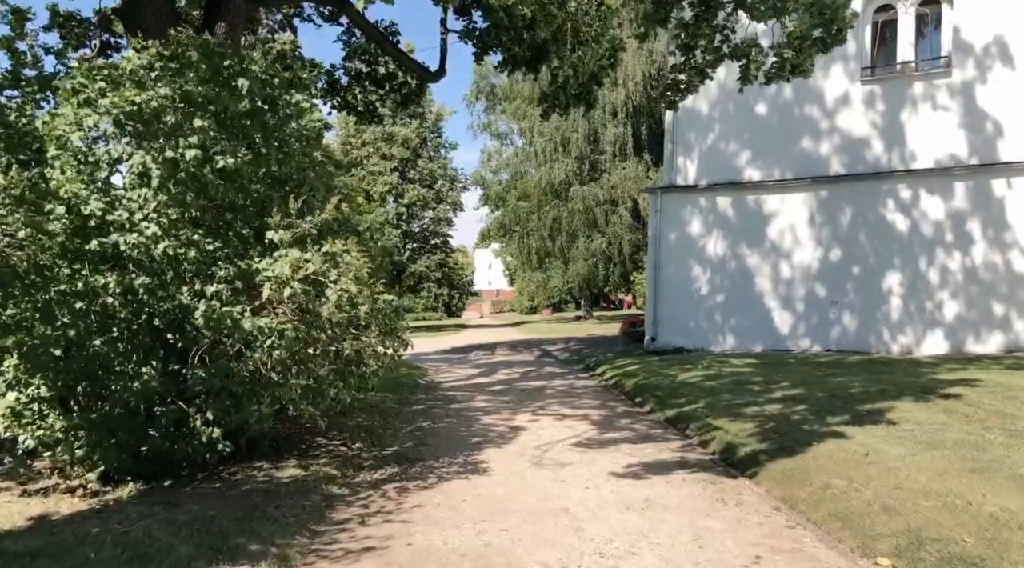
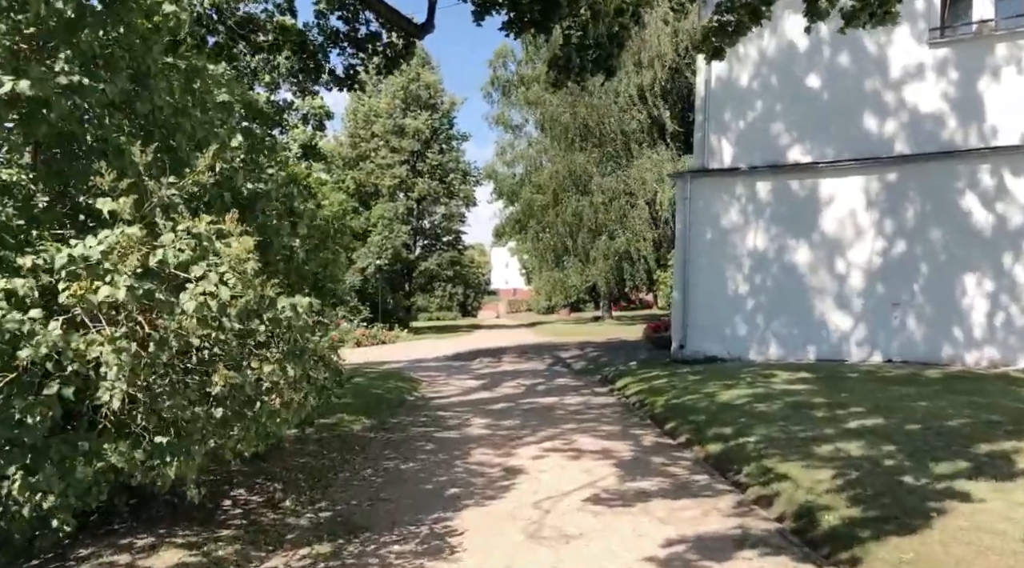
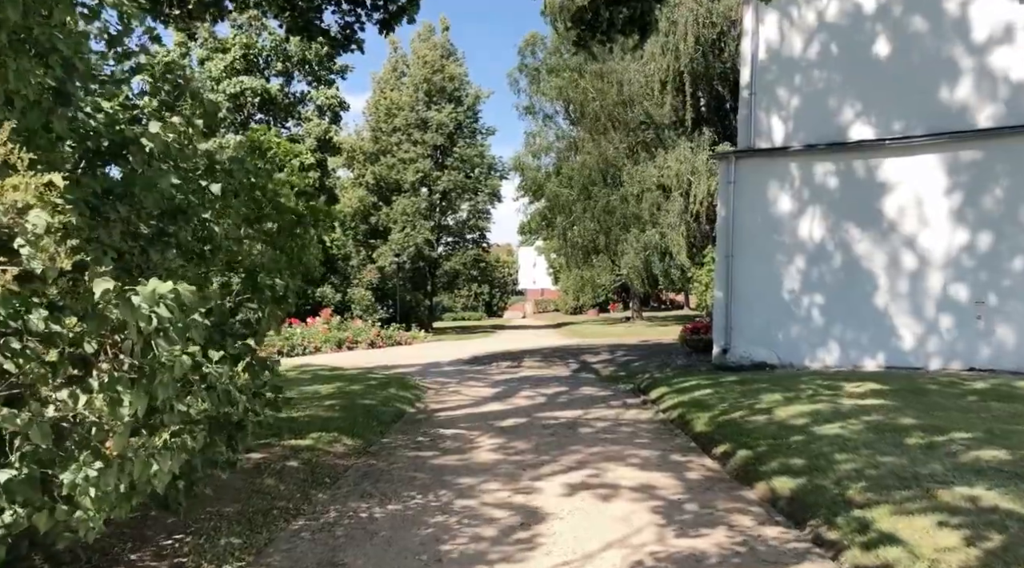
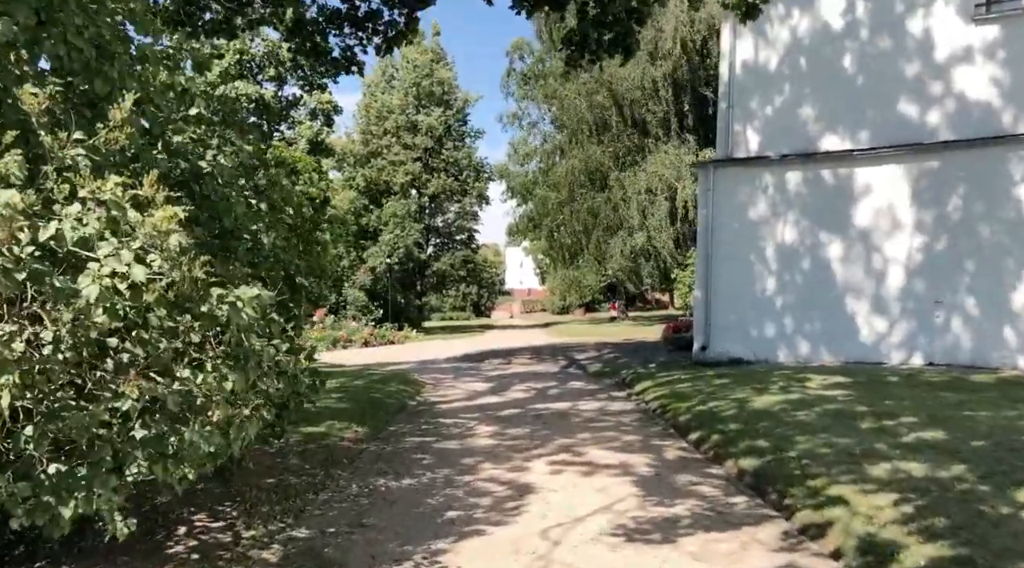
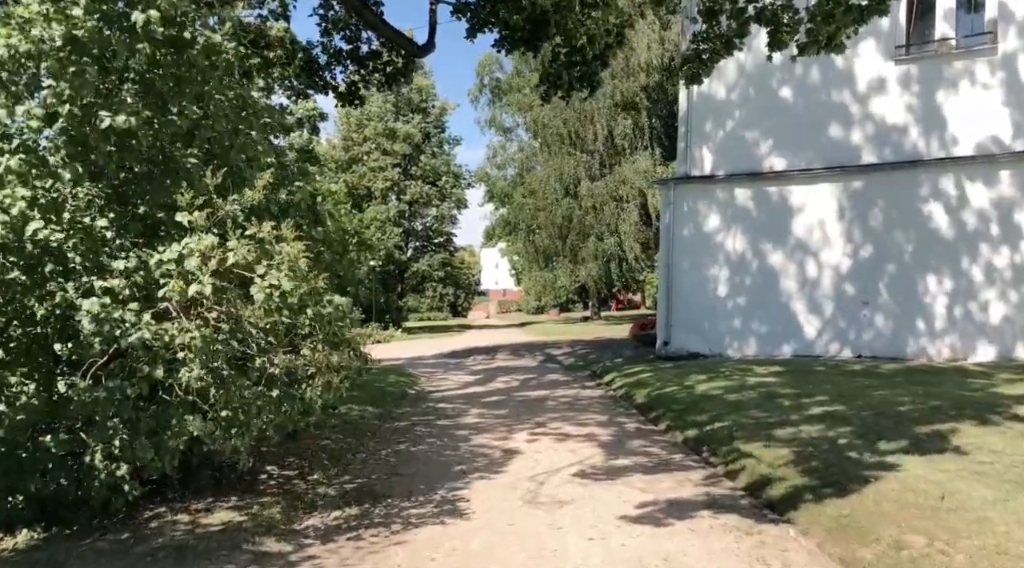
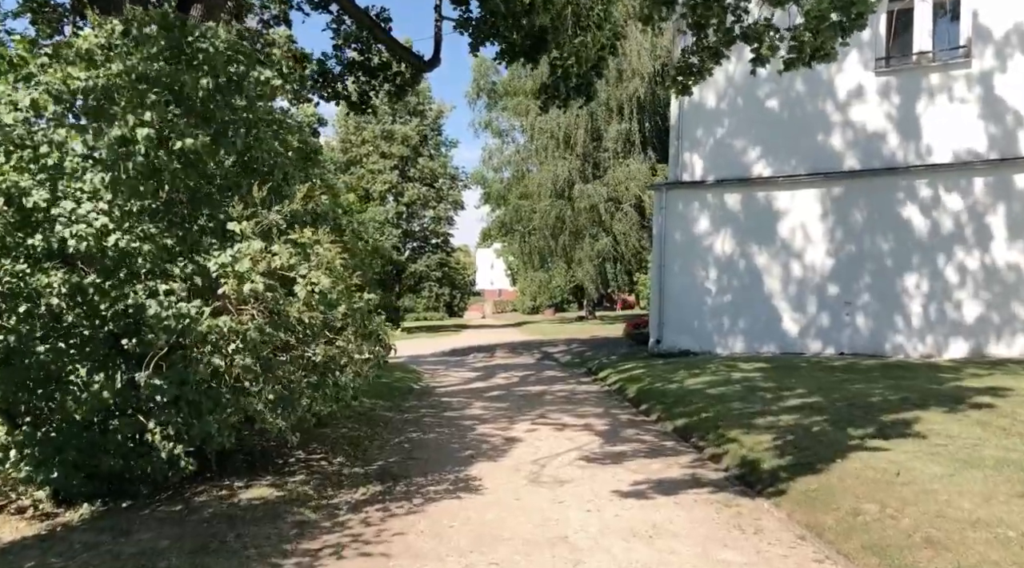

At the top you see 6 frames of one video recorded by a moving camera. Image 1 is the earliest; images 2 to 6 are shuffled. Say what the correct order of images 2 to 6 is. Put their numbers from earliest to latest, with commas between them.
6, 5, 2, 4, 3
